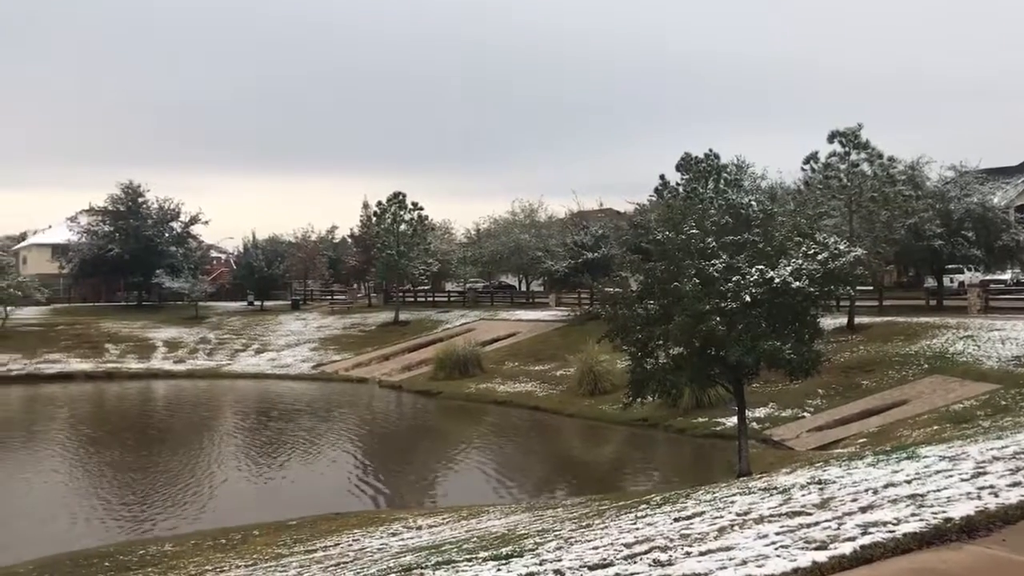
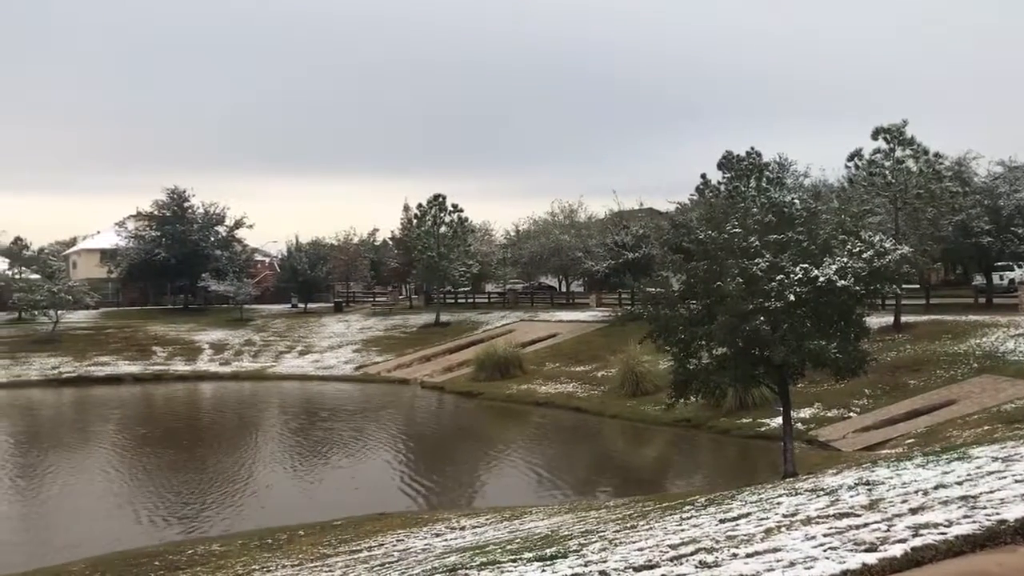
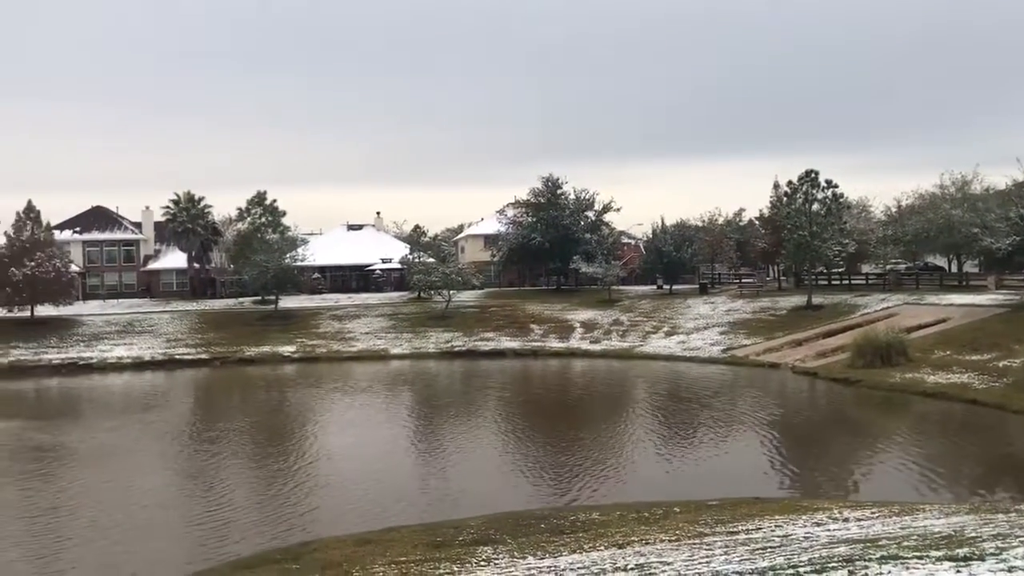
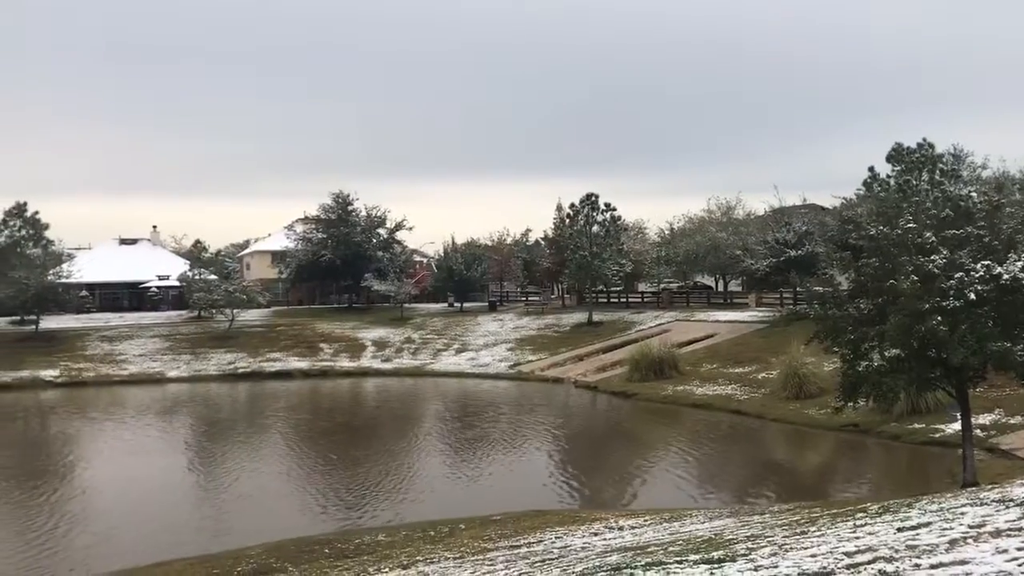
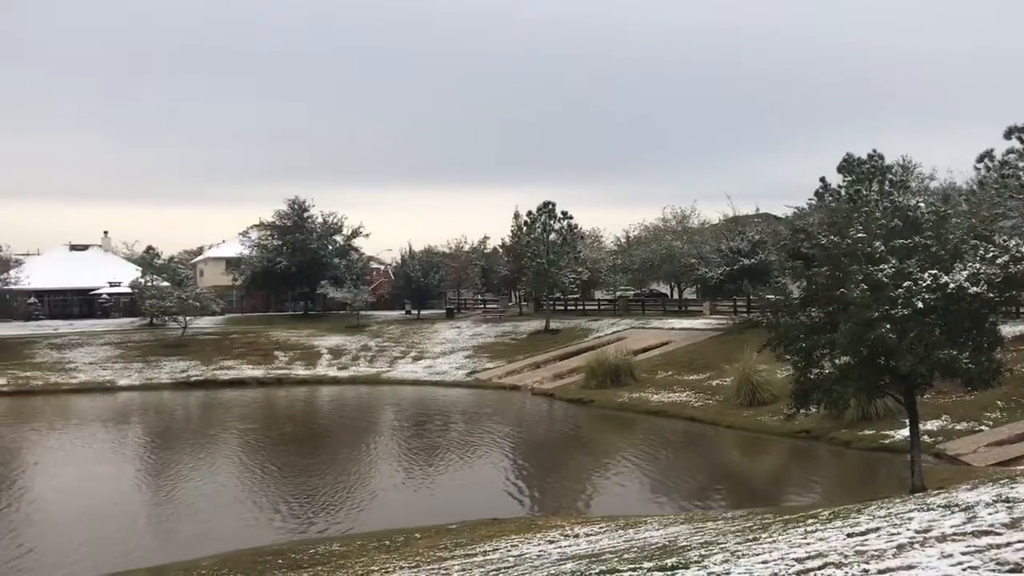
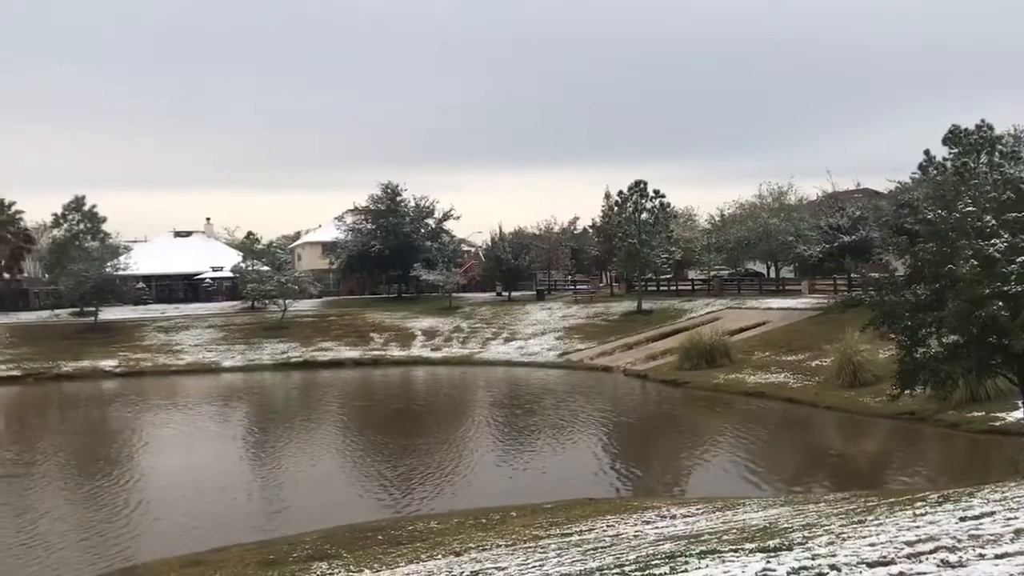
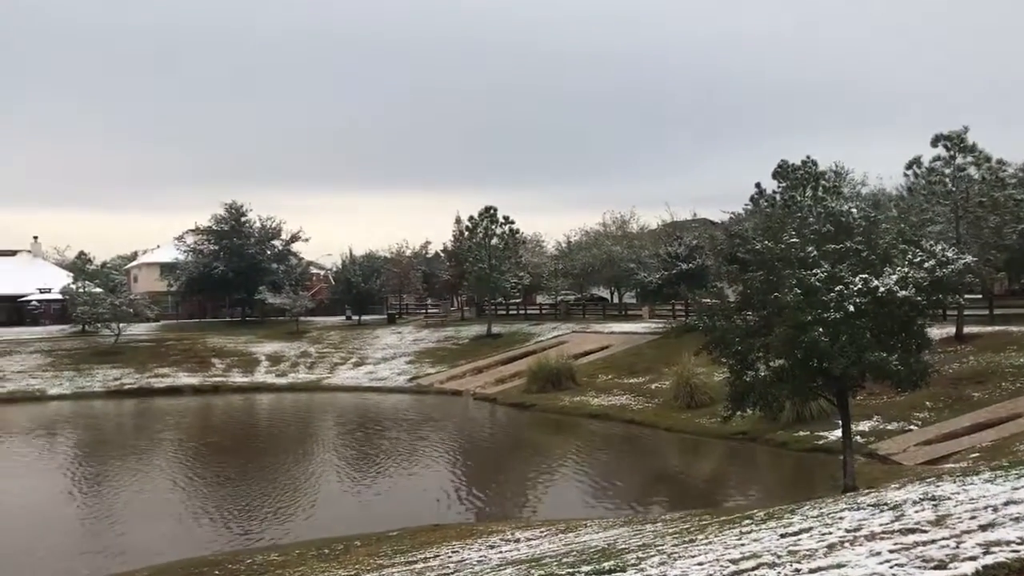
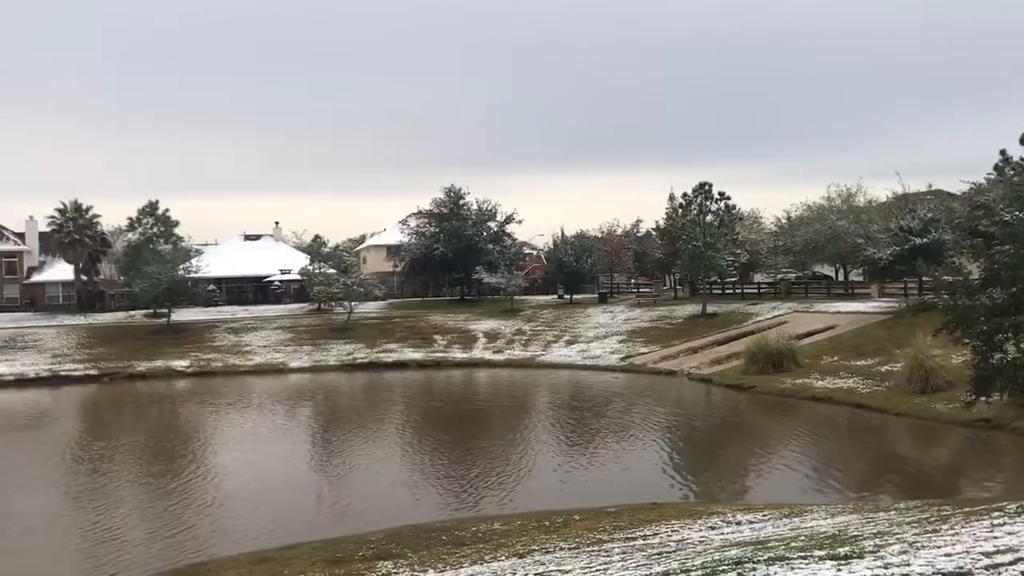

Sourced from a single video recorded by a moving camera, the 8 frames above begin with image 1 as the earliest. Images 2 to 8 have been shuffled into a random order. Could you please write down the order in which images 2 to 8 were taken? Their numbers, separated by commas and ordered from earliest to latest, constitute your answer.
2, 7, 5, 4, 6, 8, 3
